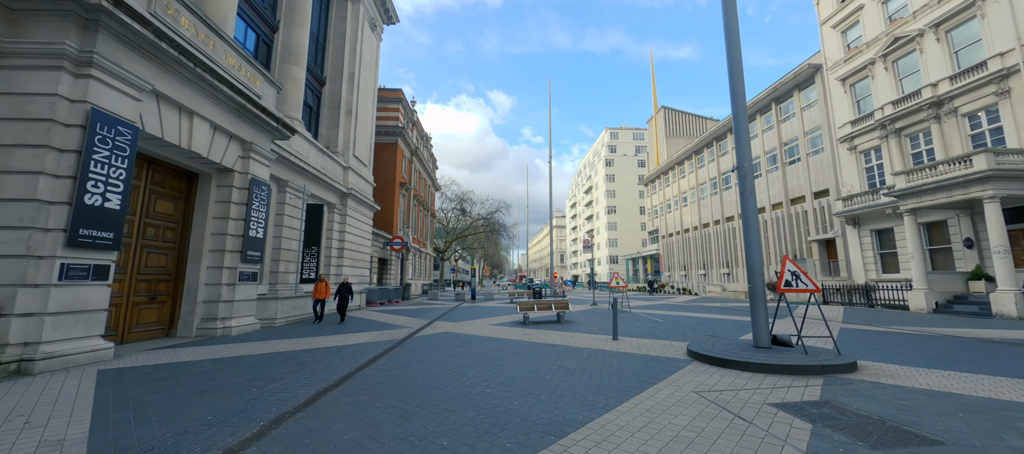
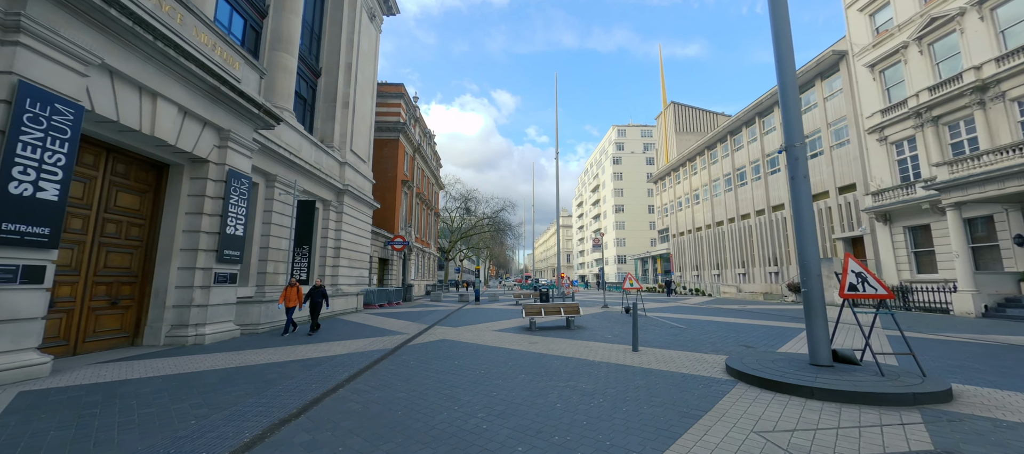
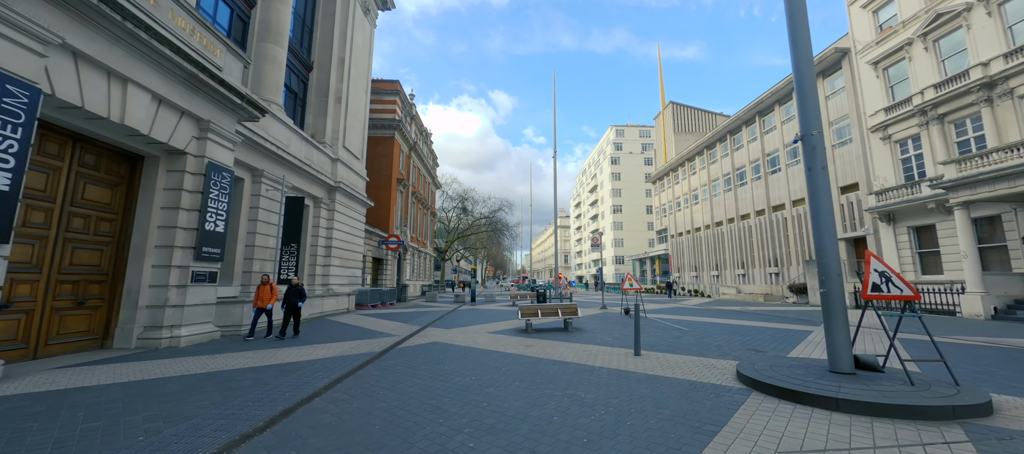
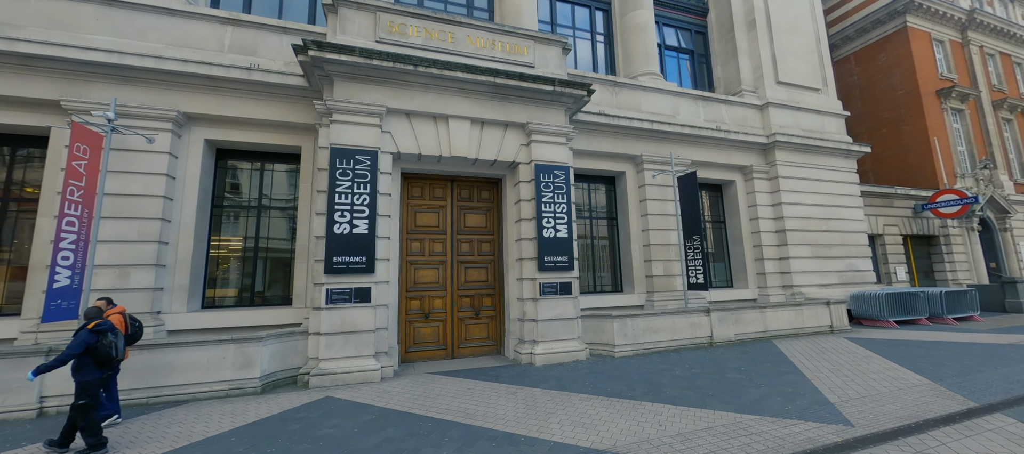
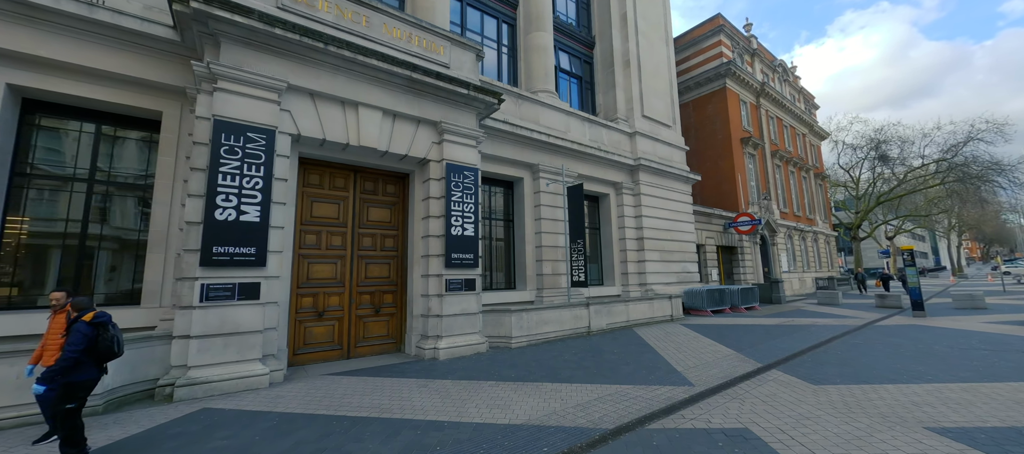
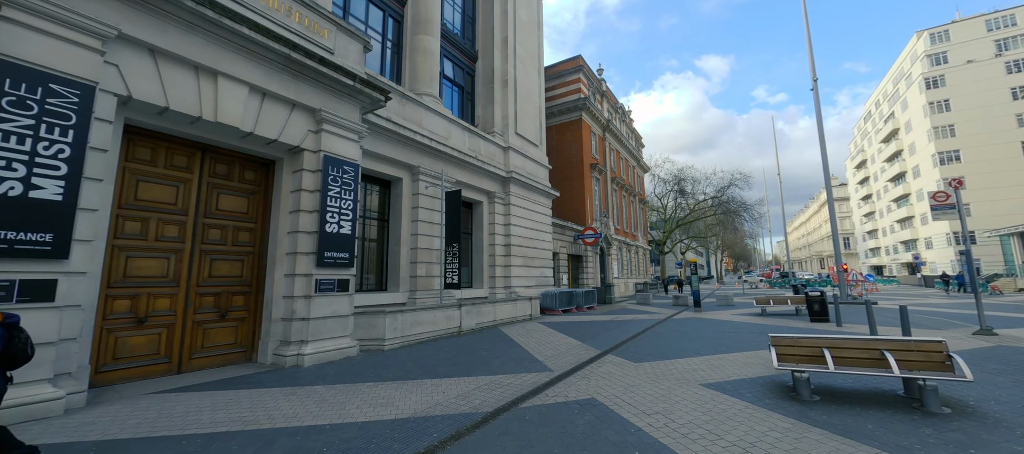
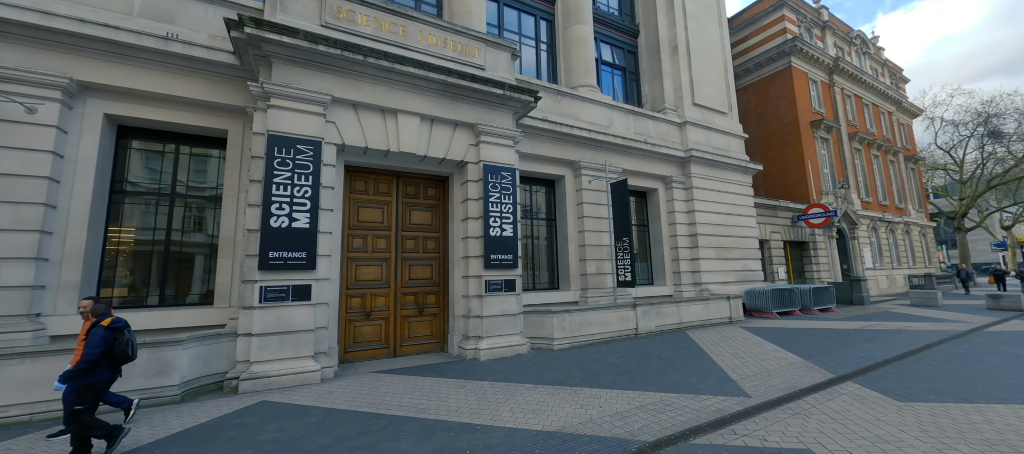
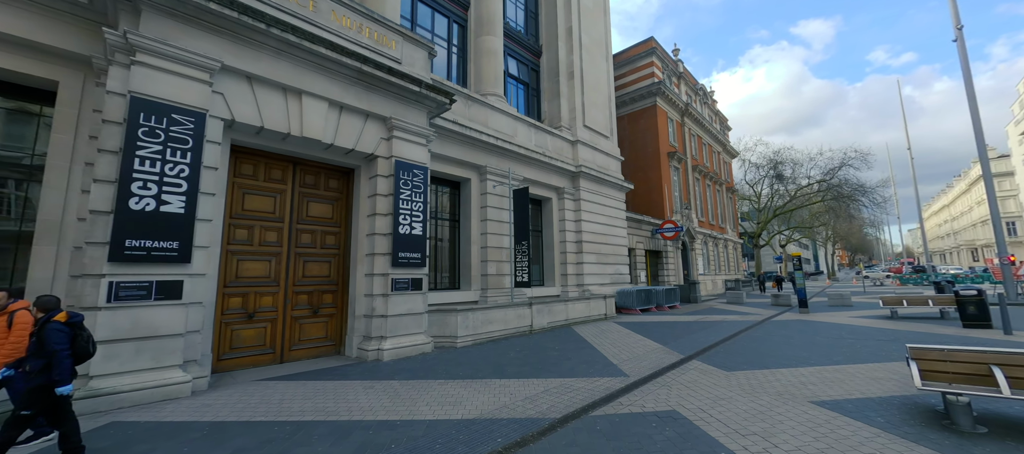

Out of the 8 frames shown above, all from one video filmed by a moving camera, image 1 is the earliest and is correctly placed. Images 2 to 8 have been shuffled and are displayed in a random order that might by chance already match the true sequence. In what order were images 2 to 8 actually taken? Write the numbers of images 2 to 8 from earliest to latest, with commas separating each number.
2, 3, 6, 8, 5, 7, 4
